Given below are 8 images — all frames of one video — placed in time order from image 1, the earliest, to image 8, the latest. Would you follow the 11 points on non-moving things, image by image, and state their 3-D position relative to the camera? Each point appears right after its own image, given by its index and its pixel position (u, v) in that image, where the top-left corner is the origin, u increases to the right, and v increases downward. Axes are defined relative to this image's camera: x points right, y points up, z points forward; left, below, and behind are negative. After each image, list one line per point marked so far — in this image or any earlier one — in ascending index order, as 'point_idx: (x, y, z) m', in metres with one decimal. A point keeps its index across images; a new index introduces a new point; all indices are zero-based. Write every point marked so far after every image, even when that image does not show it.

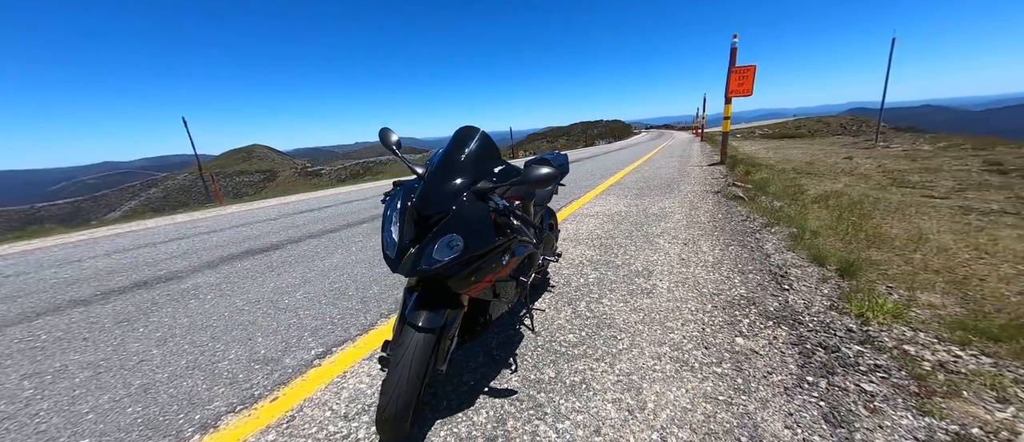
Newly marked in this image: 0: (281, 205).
0: (-6.2, +0.4, +9.7) m
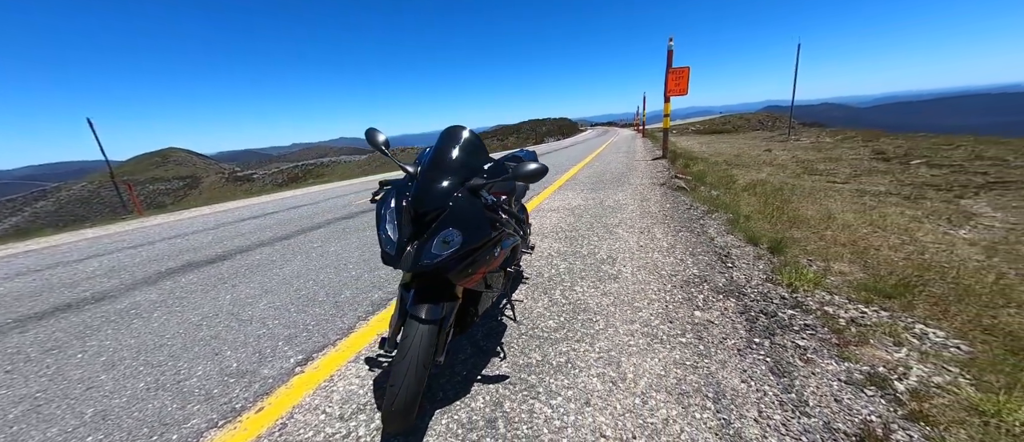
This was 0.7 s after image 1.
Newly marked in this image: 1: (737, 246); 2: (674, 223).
0: (-7.3, +0.2, +8.9) m
1: (+2.6, -0.3, +4.2) m
2: (+2.2, 0.0, +4.9) m
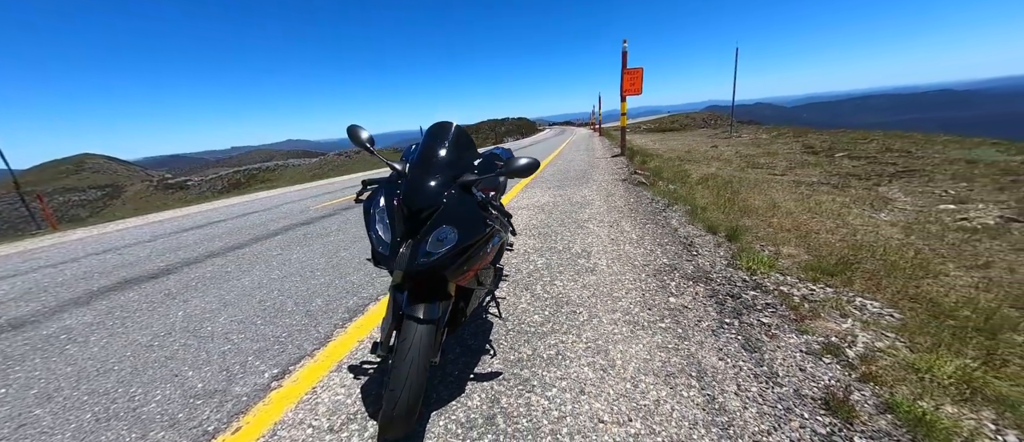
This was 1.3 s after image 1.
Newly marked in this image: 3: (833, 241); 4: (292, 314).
0: (-8.1, -0.1, +8.1) m
1: (+2.3, -0.2, +4.5) m
2: (+1.8, +0.1, +5.2) m
3: (+3.9, -0.2, +4.4) m
4: (-1.9, -0.8, +3.1) m
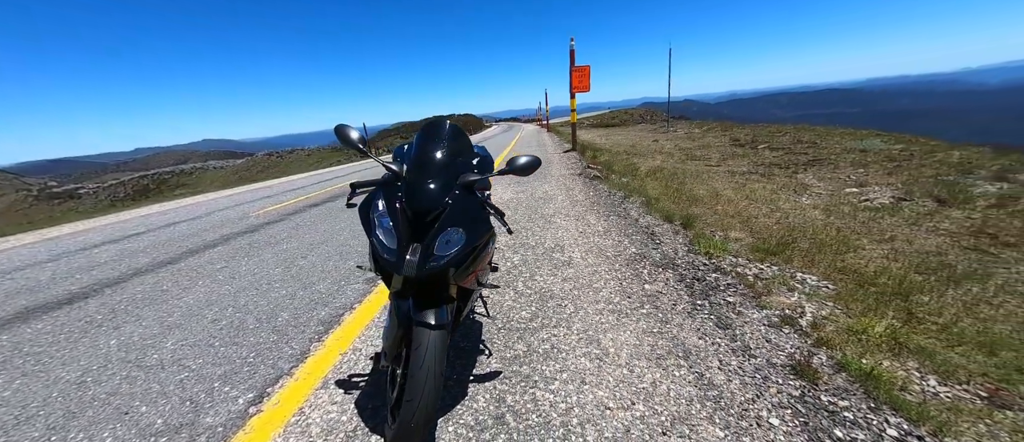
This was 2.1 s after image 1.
0: (-8.9, -0.4, +6.9) m
1: (+1.9, -0.1, +4.8) m
2: (+1.3, +0.2, +5.4) m
3: (+3.5, 0.0, +4.9) m
4: (-2.0, -0.9, +2.8) m
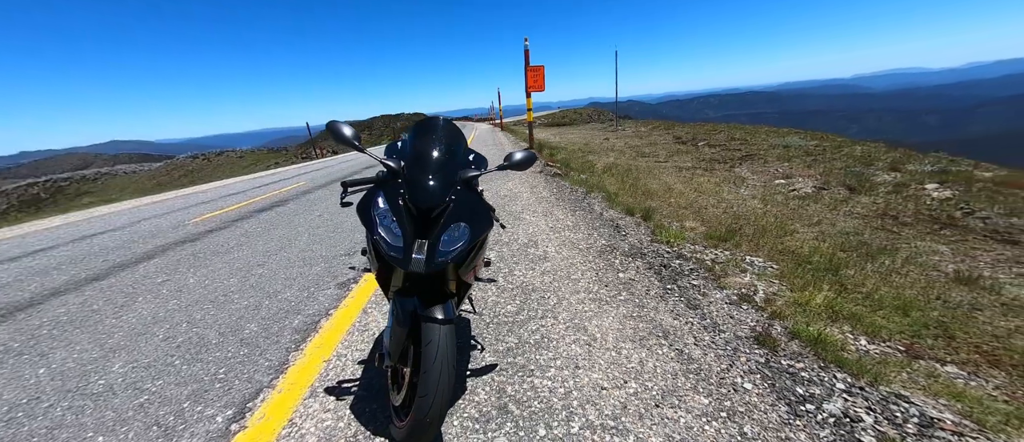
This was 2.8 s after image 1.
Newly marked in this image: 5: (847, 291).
0: (-9.4, -0.7, +5.8) m
1: (+1.5, 0.0, +5.1) m
2: (+0.8, +0.3, +5.6) m
3: (+3.0, +0.1, +5.3) m
4: (-2.1, -0.9, +2.6) m
5: (+2.9, -0.6, +3.1) m
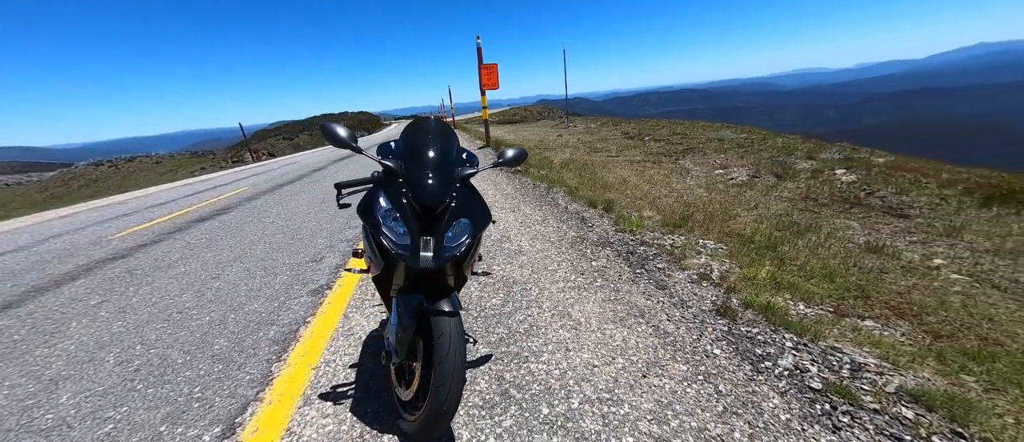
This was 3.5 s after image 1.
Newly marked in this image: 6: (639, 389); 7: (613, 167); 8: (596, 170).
0: (-9.9, -1.1, +4.7) m
1: (+1.1, +0.2, +5.3) m
2: (+0.3, +0.3, +5.8) m
3: (+2.5, +0.3, +5.8) m
4: (-2.2, -1.0, +2.5) m
5: (+2.7, -0.4, +3.5) m
6: (+0.7, -0.9, +2.0) m
7: (+2.5, +1.3, +8.9) m
8: (+2.0, +1.2, +8.4) m
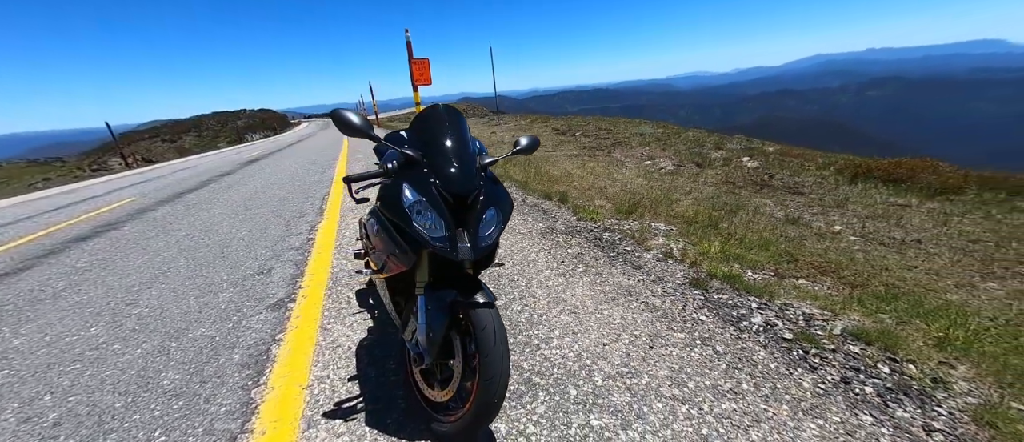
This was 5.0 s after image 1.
0: (-10.0, -1.6, +2.7) m
1: (+0.5, +0.3, +5.5) m
2: (-0.4, +0.4, +5.7) m
3: (+1.8, +0.5, +6.2) m
4: (-2.1, -1.1, +2.0) m
5: (+2.4, -0.2, +4.0) m
6: (+0.8, -0.8, +2.1) m
7: (+1.1, +1.5, +9.2) m
8: (+0.7, +1.3, +8.7) m
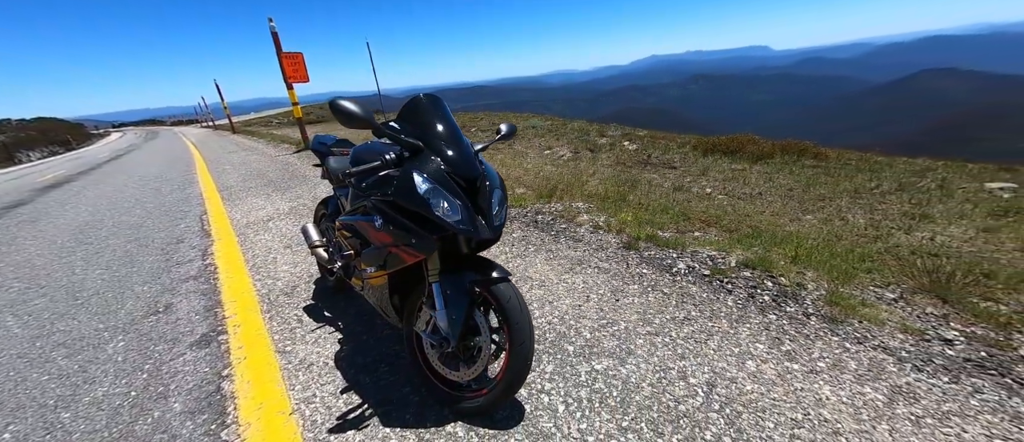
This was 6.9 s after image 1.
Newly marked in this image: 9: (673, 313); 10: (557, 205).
0: (-9.6, -2.7, -0.1) m
1: (-0.7, +0.4, +5.5) m
2: (-1.6, +0.4, +5.6) m
3: (+0.3, +0.8, +6.7) m
4: (-2.0, -1.2, +1.6) m
5: (+1.6, +0.2, +4.8) m
6: (+0.7, -0.6, +2.5) m
7: (-1.3, +1.7, +9.3) m
8: (-1.5, +1.4, +8.7) m
9: (+1.1, -0.6, +2.4) m
10: (+0.6, +0.2, +5.1) m
